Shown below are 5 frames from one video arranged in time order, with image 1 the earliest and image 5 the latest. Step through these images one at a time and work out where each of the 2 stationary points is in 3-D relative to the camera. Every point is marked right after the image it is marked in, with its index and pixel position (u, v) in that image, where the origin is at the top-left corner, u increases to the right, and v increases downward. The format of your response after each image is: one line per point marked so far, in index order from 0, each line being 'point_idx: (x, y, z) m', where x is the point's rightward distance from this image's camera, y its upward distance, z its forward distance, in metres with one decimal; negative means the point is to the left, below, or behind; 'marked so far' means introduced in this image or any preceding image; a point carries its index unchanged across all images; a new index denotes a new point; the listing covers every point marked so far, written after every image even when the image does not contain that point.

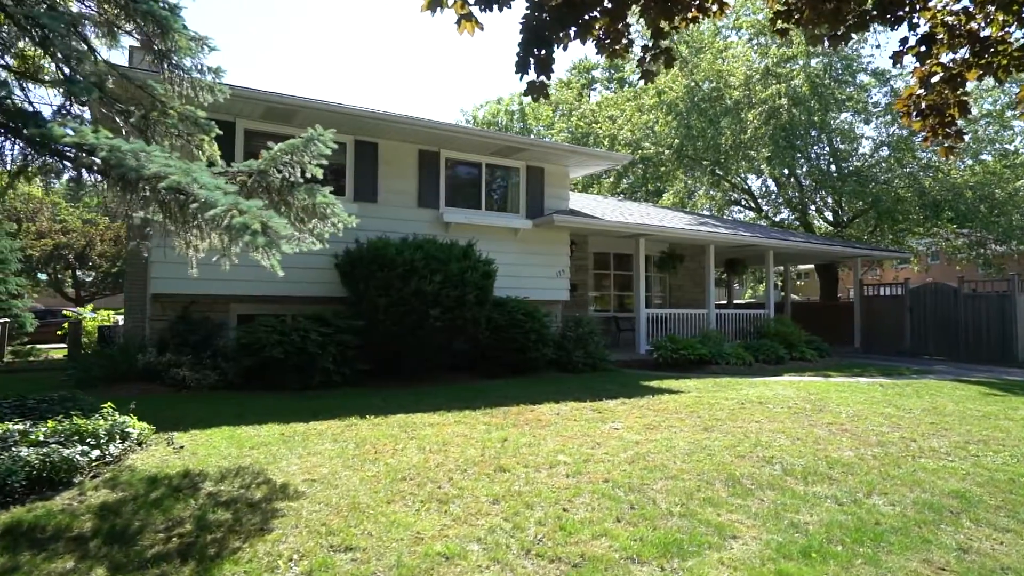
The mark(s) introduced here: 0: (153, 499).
0: (-2.1, -1.3, +3.9) m
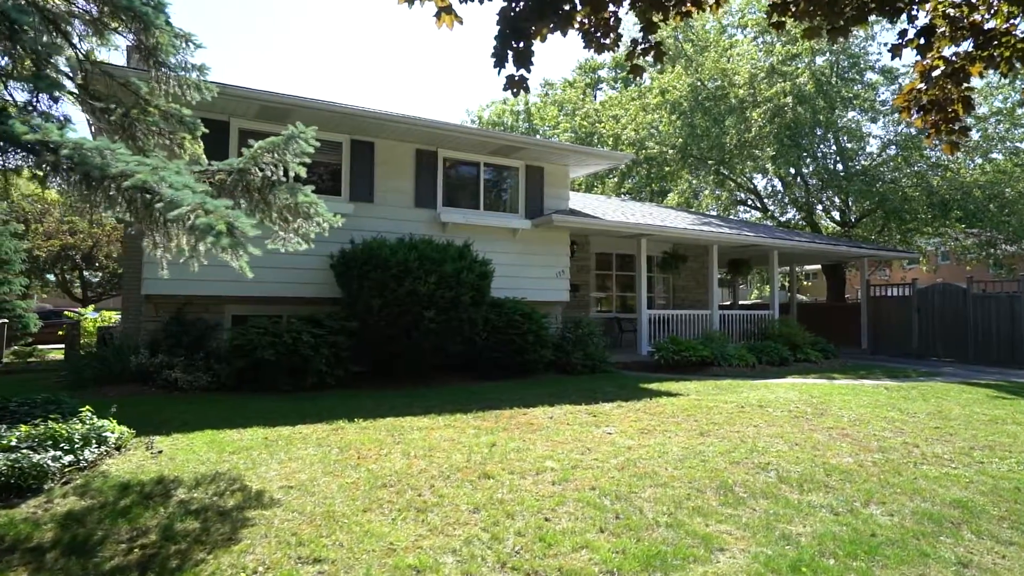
0: (-2.2, -1.3, +3.8) m
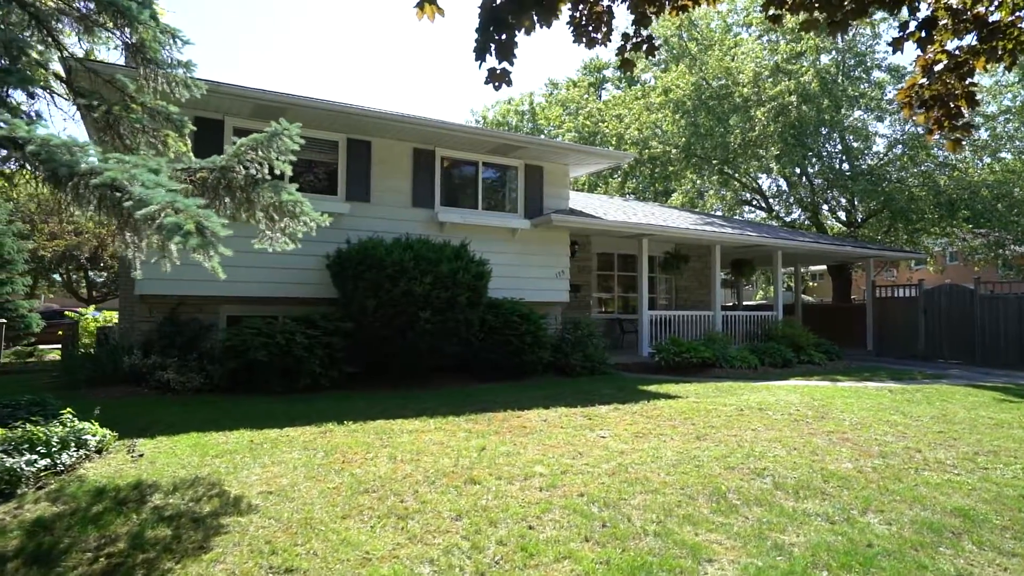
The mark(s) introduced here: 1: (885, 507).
0: (-2.3, -1.3, +3.7) m
1: (+2.4, -1.4, +4.3) m
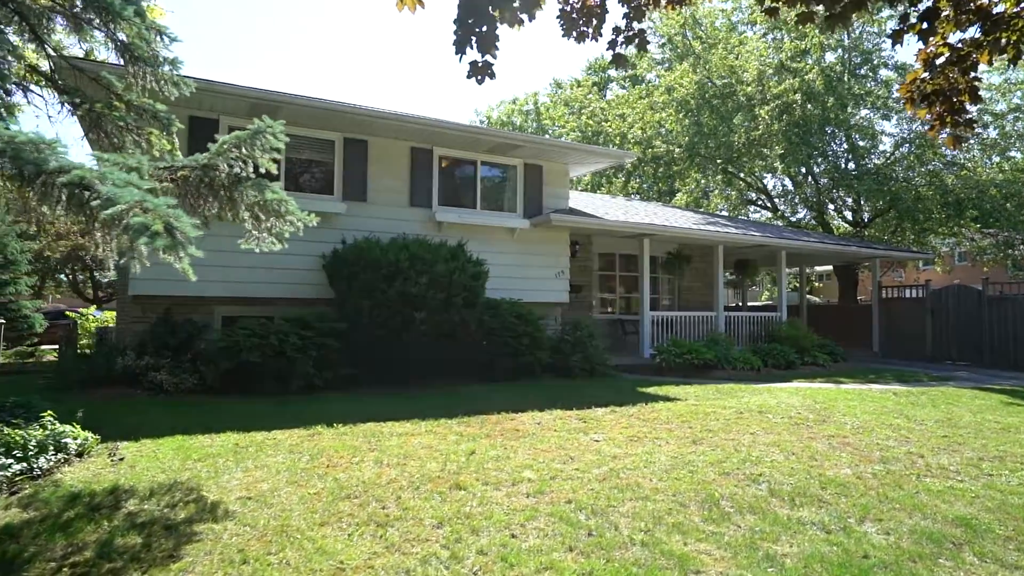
0: (-2.4, -1.3, +3.6) m
1: (+2.3, -1.4, +4.2) m
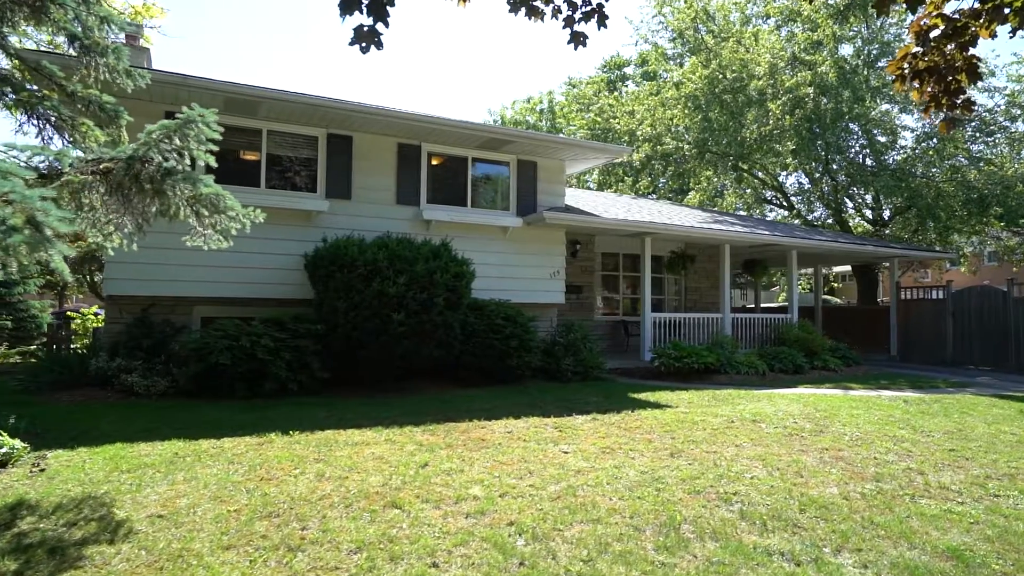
0: (-2.8, -1.3, +3.3) m
1: (+2.0, -1.4, +3.7) m
